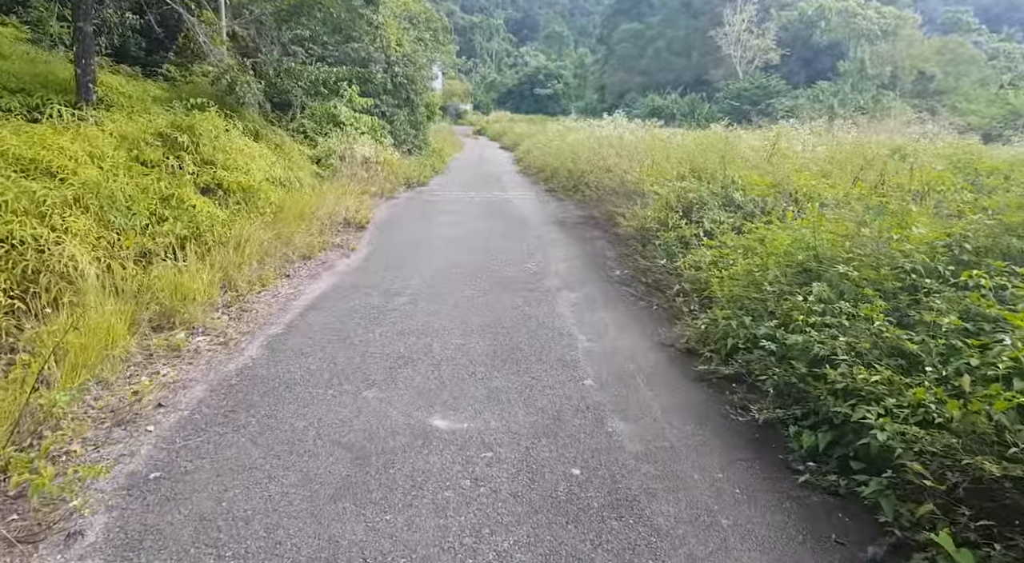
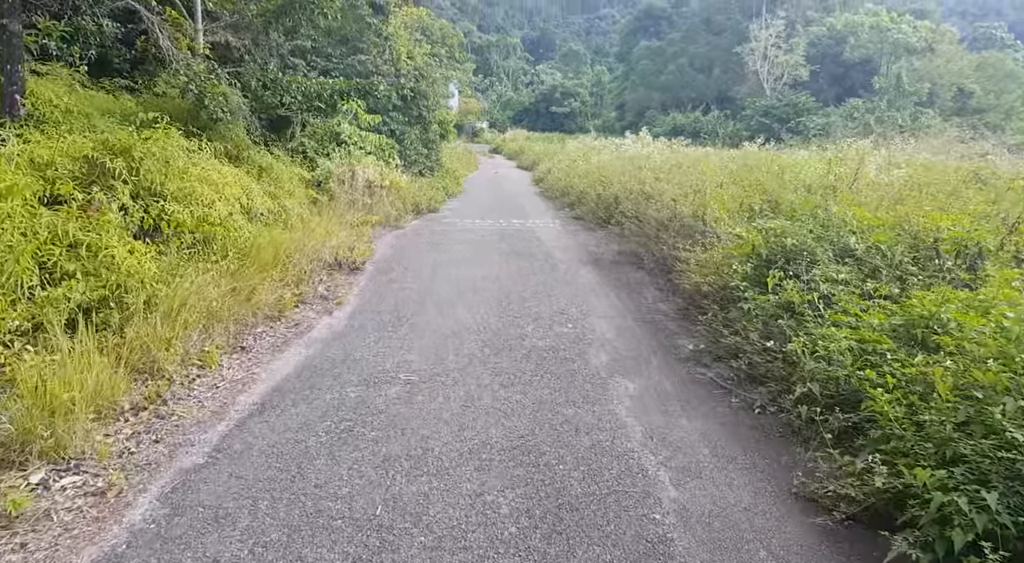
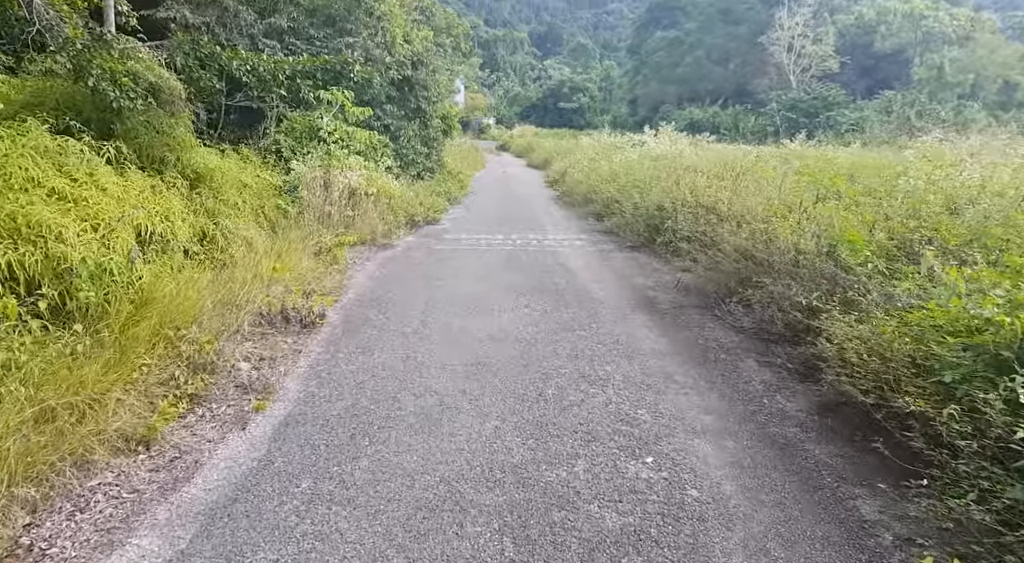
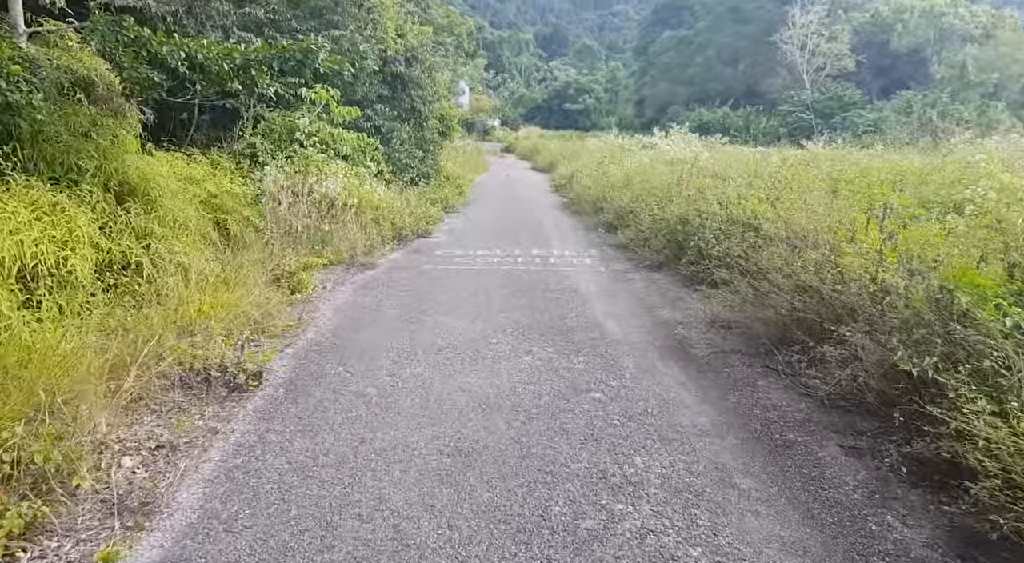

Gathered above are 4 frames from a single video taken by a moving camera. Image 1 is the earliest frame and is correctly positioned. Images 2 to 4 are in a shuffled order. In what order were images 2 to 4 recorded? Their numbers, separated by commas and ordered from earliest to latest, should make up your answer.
2, 3, 4
